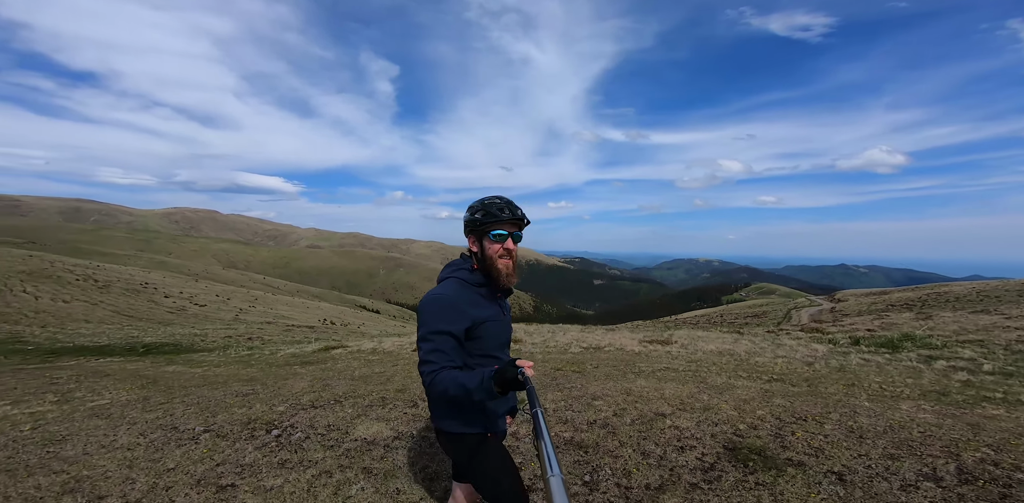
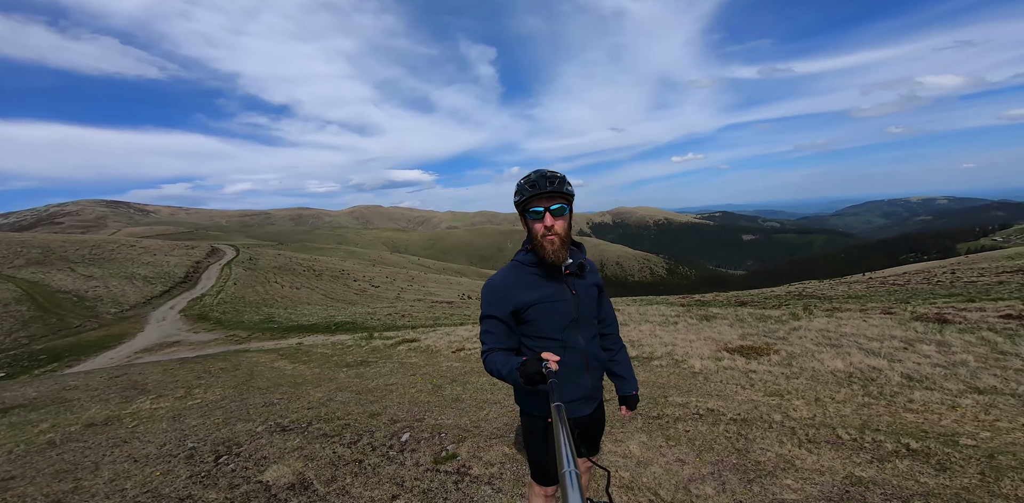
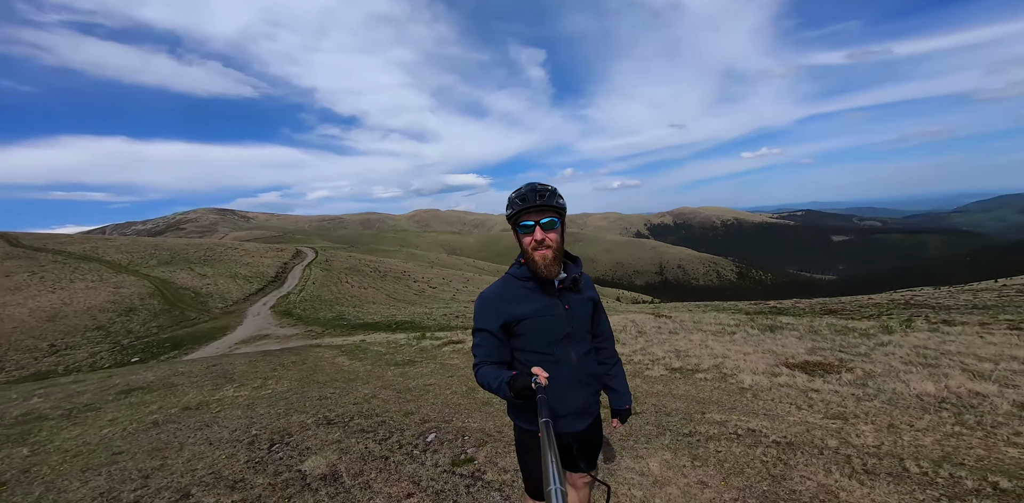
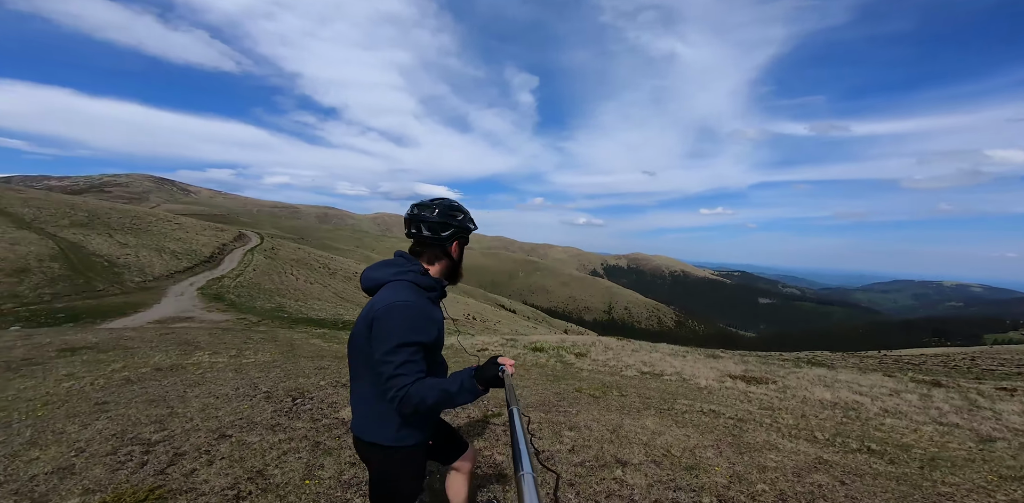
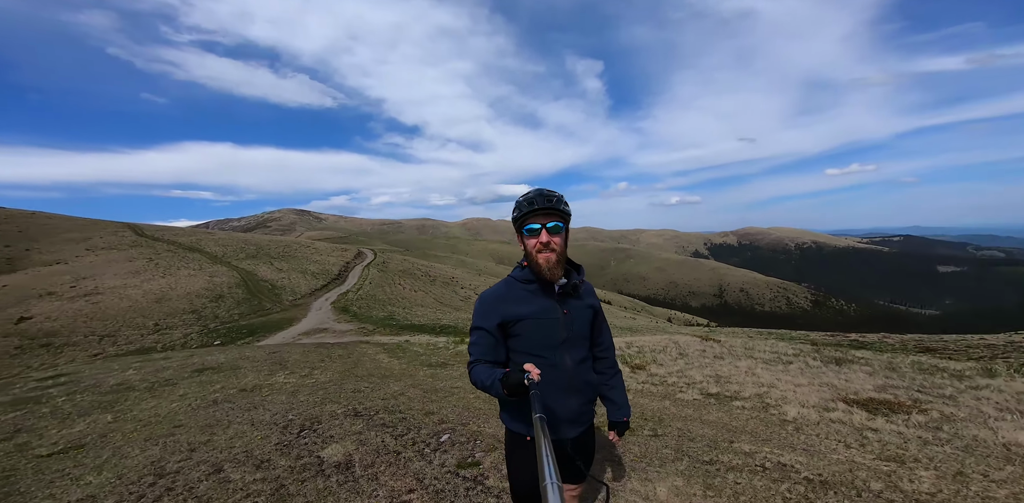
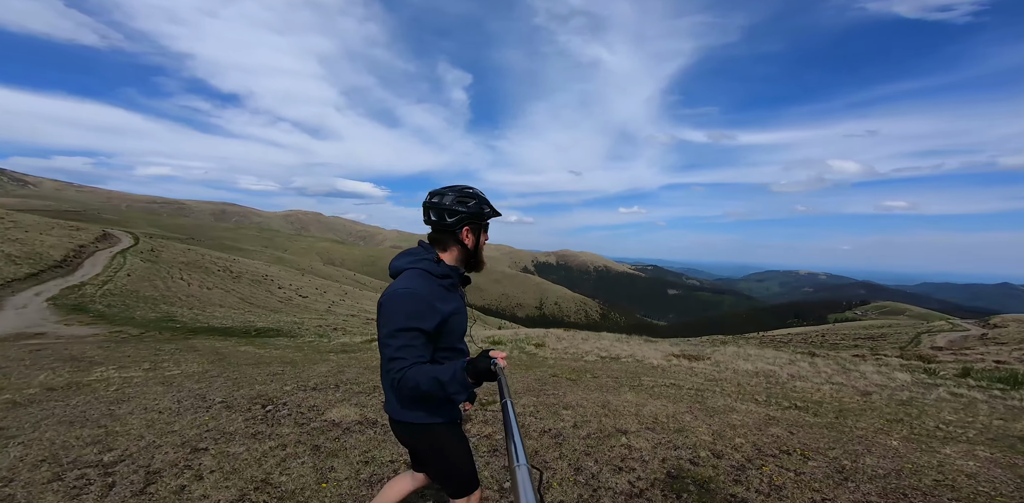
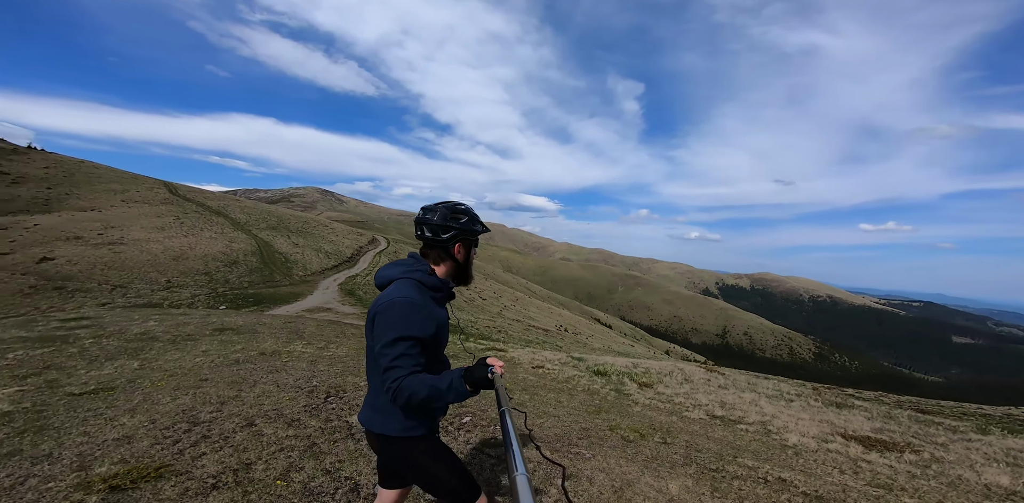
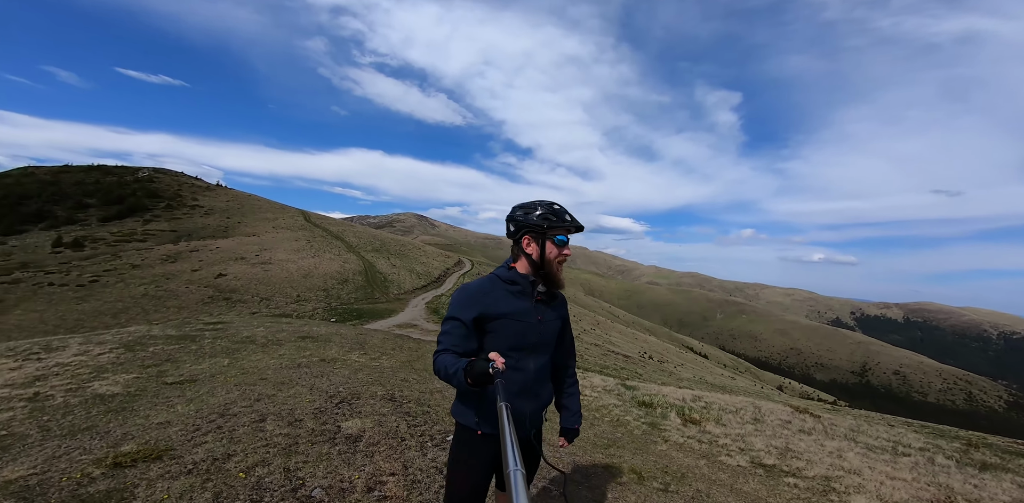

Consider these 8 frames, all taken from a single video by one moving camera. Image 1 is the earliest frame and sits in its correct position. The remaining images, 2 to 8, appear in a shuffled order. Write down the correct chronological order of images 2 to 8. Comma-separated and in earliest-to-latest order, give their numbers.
6, 4, 7, 8, 5, 3, 2
